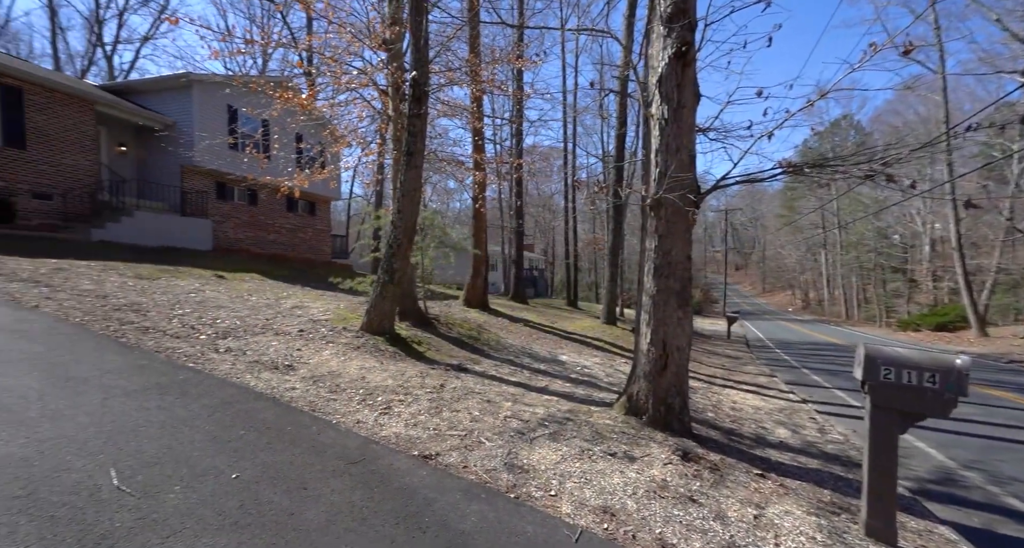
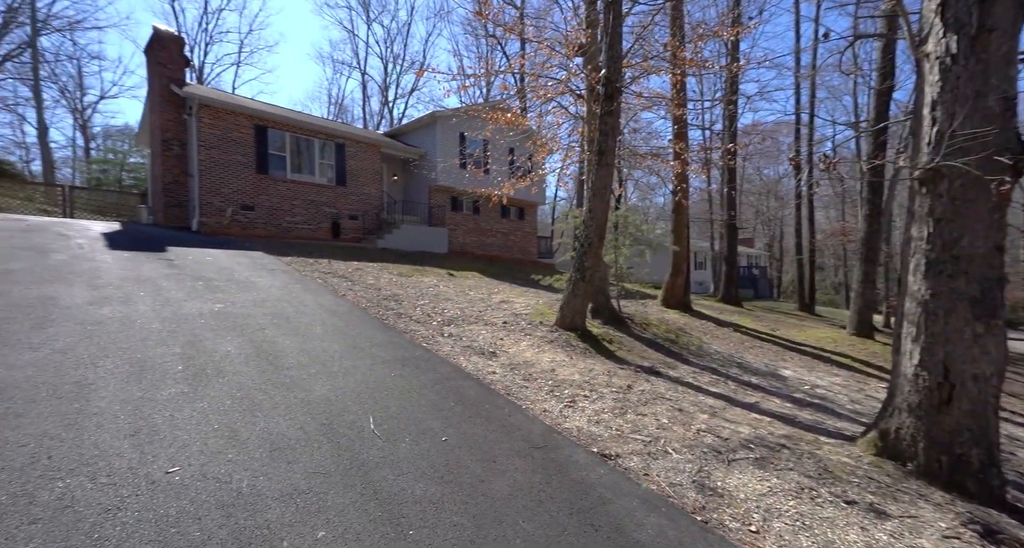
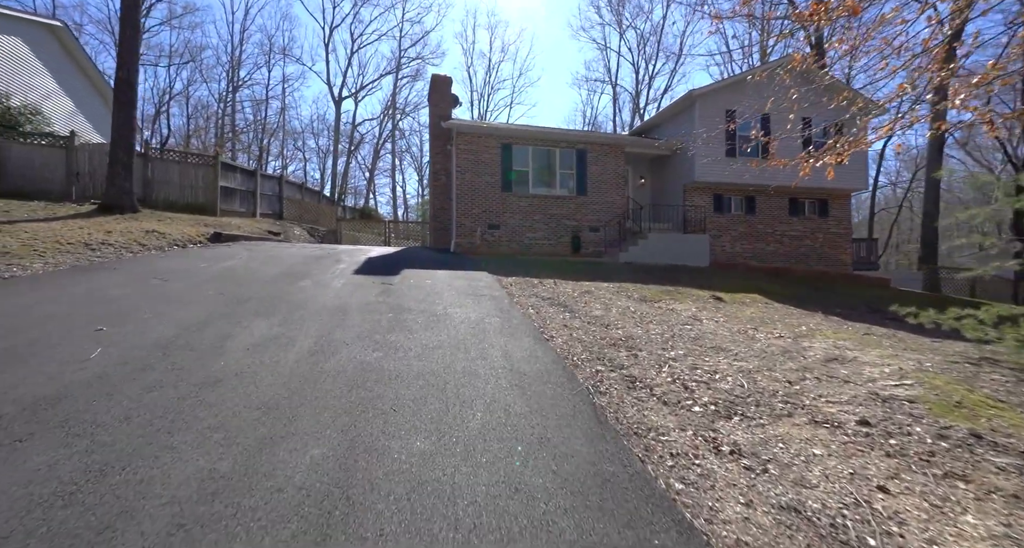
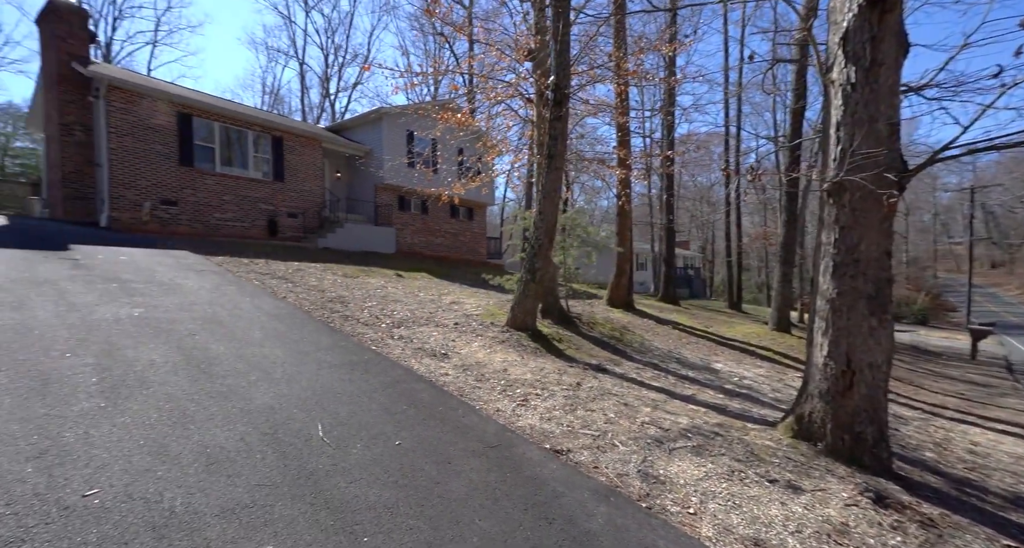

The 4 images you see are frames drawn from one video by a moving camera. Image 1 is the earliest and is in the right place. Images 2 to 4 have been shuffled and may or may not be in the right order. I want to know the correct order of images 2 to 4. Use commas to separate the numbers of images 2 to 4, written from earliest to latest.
4, 2, 3
